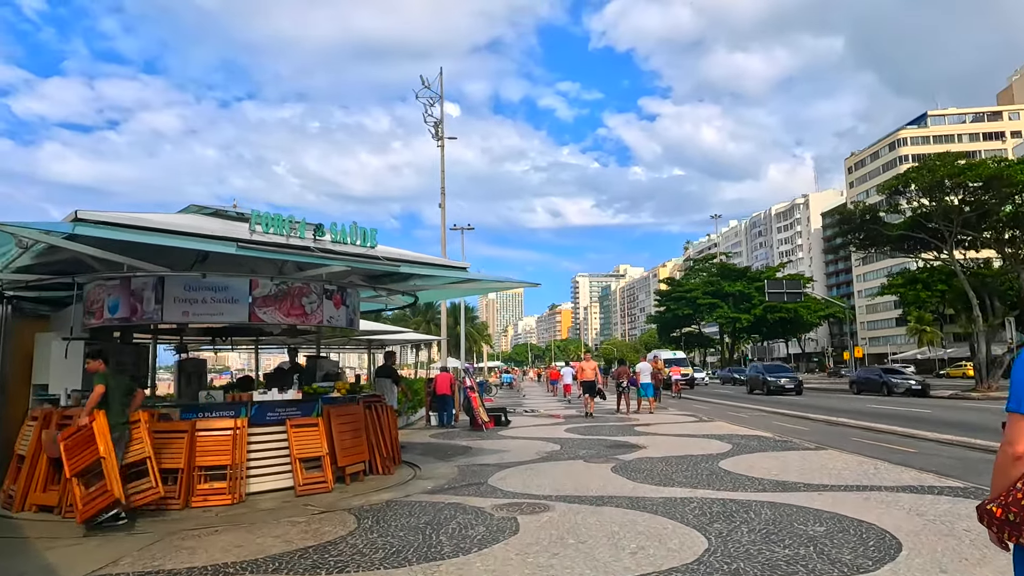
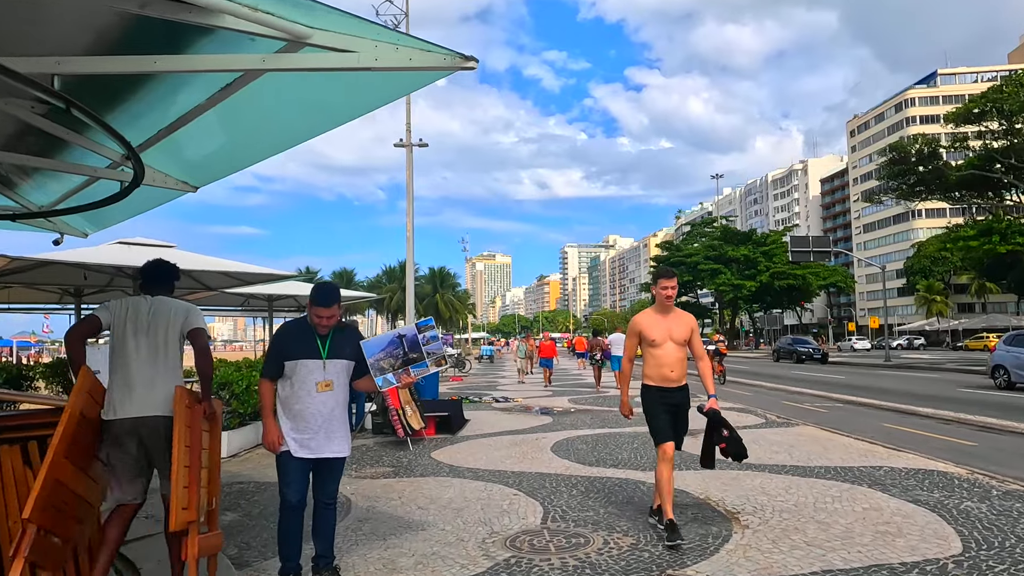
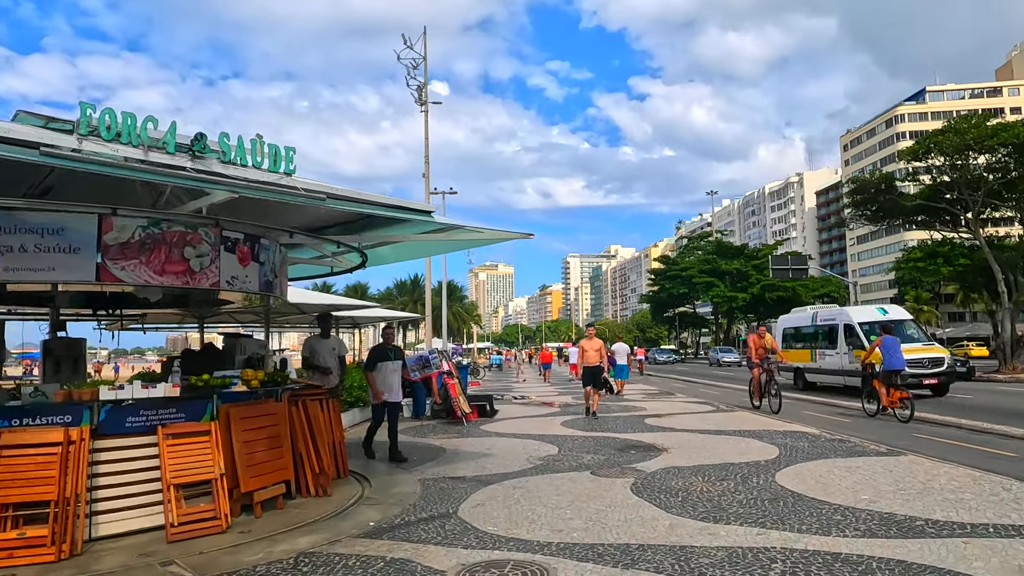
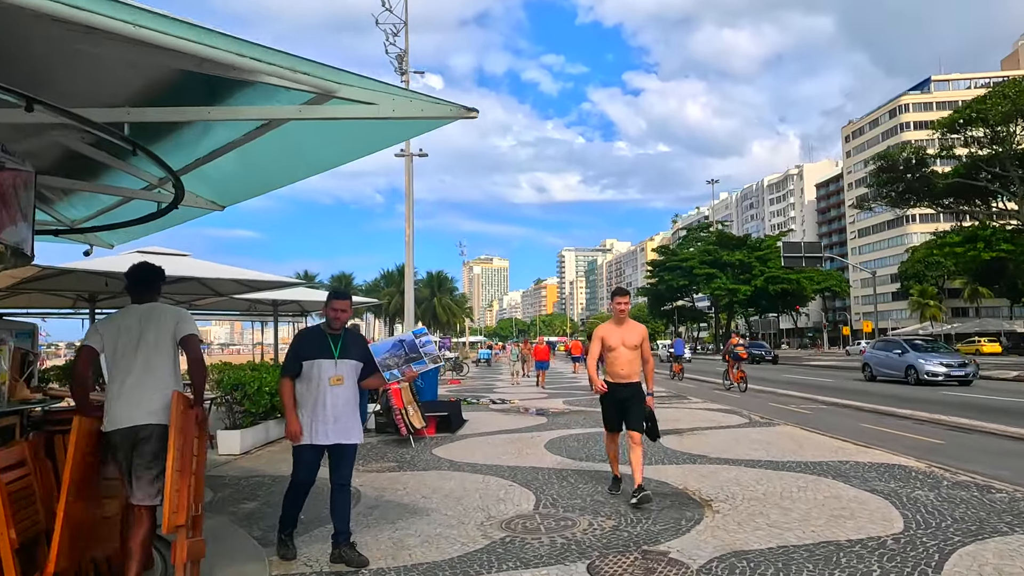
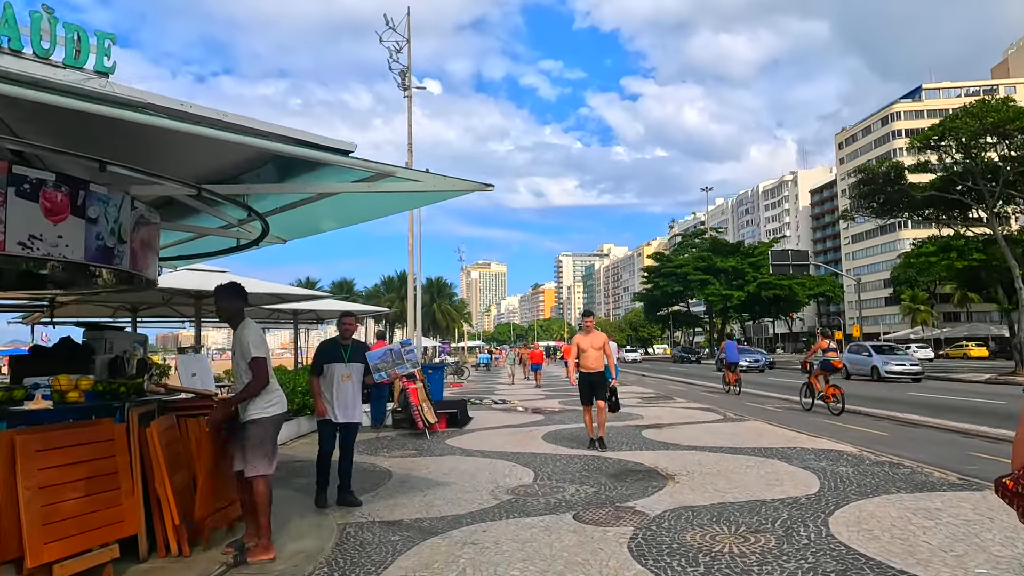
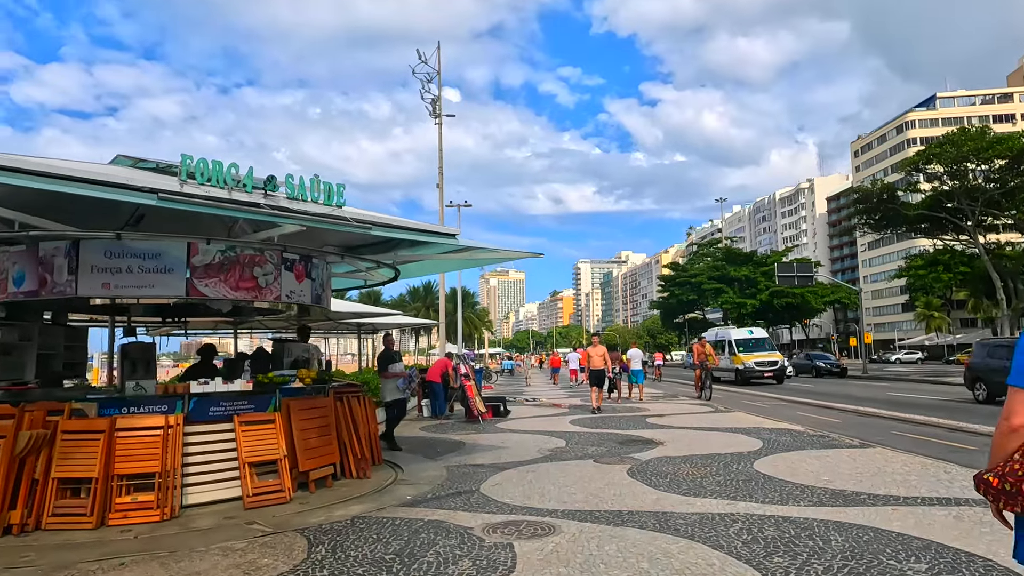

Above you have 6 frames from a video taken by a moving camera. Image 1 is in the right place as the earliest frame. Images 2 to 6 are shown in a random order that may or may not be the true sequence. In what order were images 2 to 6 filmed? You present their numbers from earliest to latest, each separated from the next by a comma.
6, 3, 5, 4, 2
